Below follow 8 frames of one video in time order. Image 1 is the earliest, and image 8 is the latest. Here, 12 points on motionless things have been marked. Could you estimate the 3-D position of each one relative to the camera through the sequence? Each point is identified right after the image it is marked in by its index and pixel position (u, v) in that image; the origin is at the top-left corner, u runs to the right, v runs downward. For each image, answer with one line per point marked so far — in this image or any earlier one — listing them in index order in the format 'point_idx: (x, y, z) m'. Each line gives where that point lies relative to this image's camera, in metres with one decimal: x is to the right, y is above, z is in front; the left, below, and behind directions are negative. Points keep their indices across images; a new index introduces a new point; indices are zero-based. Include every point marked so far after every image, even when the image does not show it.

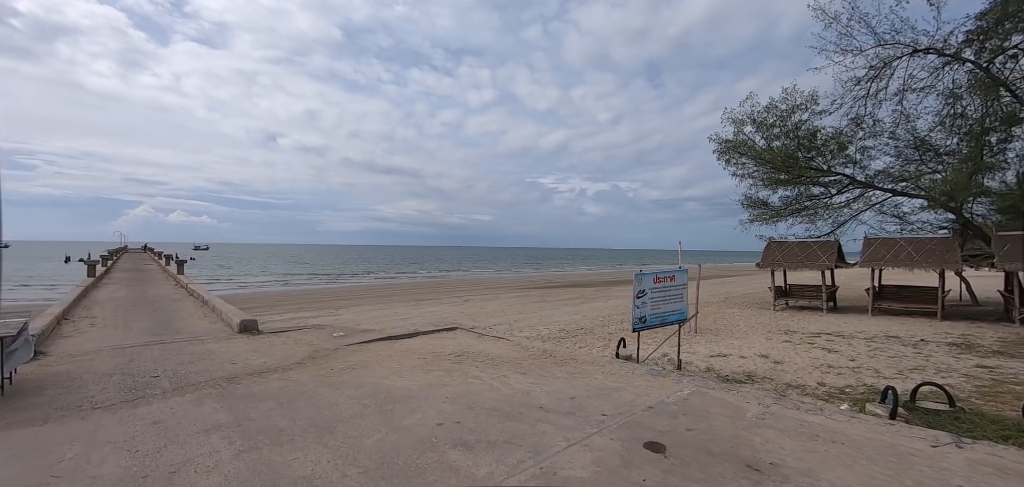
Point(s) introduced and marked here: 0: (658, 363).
0: (+2.2, -1.8, +6.2) m
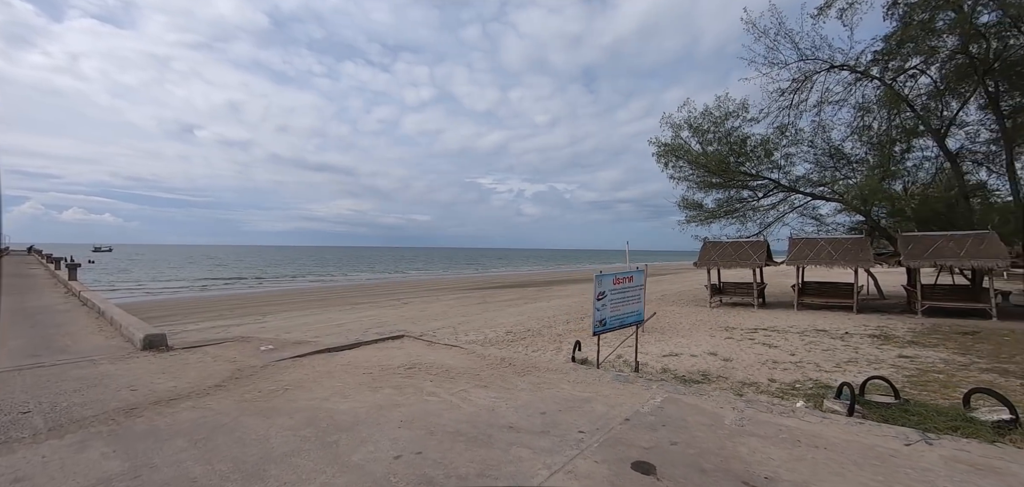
0: (+1.5, -1.8, +6.1) m
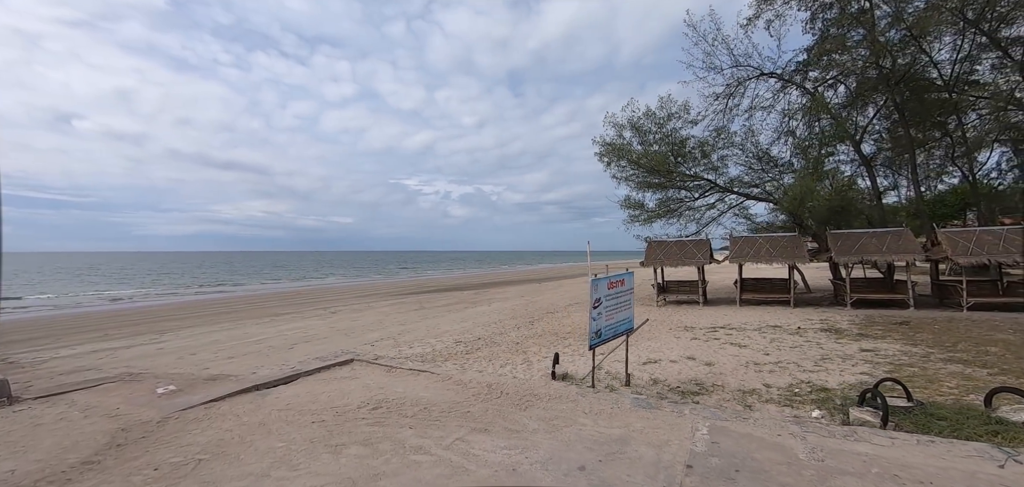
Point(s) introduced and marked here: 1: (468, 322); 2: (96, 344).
0: (+1.3, -1.8, +5.4) m
1: (-1.5, -2.6, +14.2) m
2: (-11.4, -2.7, +11.5) m
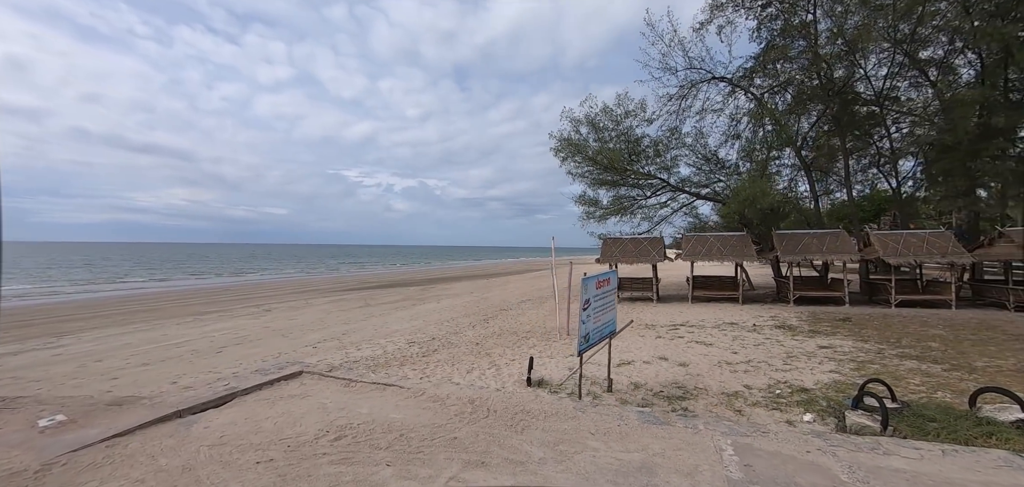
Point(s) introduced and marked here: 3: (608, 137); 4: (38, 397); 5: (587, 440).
0: (+1.0, -1.7, +5.0) m
1: (-2.9, -2.4, +13.4) m
2: (-12.4, -2.4, +9.5) m
3: (+3.9, +4.2, +16.7) m
4: (-5.3, -1.7, +4.6) m
5: (+0.5, -1.4, +2.9) m
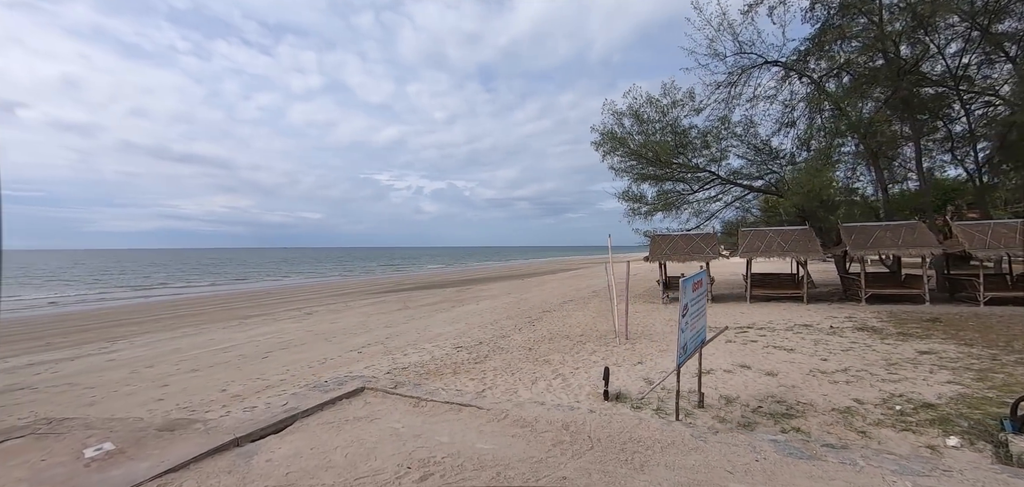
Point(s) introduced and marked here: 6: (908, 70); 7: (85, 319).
0: (+1.8, -1.7, +4.5) m
1: (-1.5, -2.4, +13.0) m
2: (-11.2, -2.6, +9.7) m
3: (+5.3, +4.4, +16.0) m
4: (-4.5, -1.8, +4.5) m
5: (+1.2, -1.3, +2.4) m
6: (+12.4, +5.5, +13.1) m
7: (-14.9, -2.7, +14.7) m
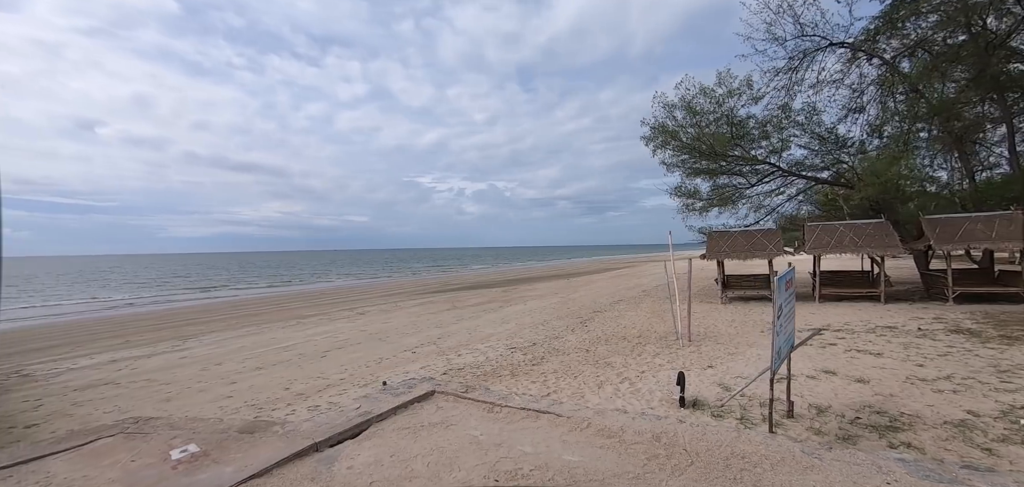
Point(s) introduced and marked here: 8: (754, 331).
0: (+2.5, -1.7, +4.1) m
1: (0.0, -2.4, +12.9) m
2: (-10.0, -2.7, +10.6) m
3: (+7.0, +4.5, +15.2) m
4: (-3.7, -1.9, +4.7) m
5: (+1.7, -1.3, +2.1) m
6: (+13.8, +5.7, +11.8) m
7: (-13.1, -2.8, +15.8) m
8: (+5.9, -1.9, +10.4) m
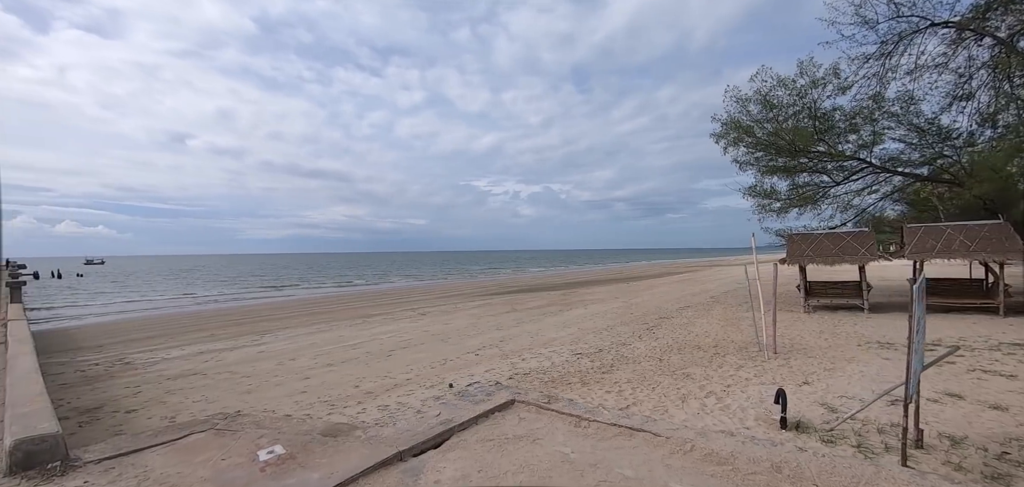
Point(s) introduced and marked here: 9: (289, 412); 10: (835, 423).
0: (+3.2, -1.7, +3.5) m
1: (+1.8, -2.5, +12.6) m
2: (-8.3, -2.7, +11.5) m
3: (+9.1, +4.3, +14.0) m
4: (-2.9, -1.9, +4.8) m
5: (+2.2, -1.3, +1.6) m
6: (+15.4, +5.6, +9.7) m
7: (-10.8, -2.9, +17.1) m
8: (+7.4, -1.9, +9.3) m
9: (-2.8, -2.1, +5.2) m
10: (+3.3, -1.7, +4.5) m
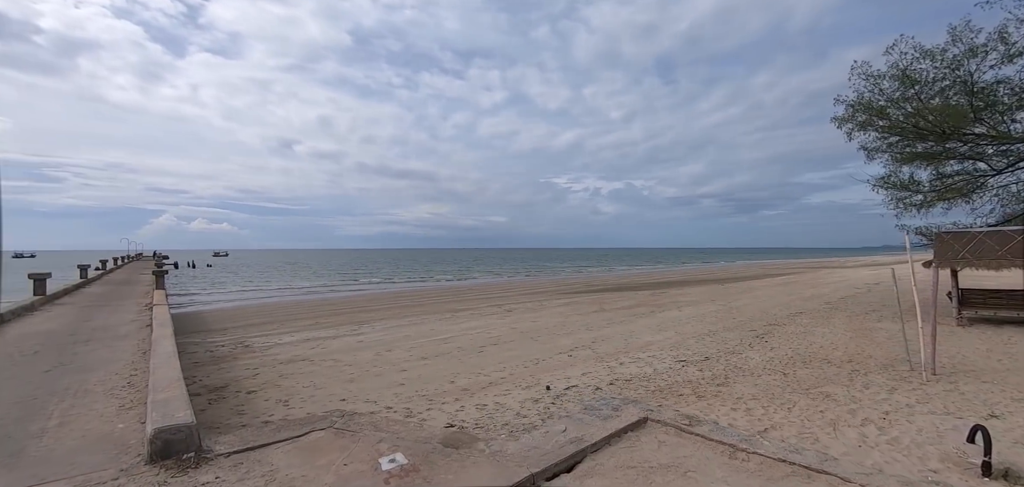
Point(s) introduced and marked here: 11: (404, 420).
0: (+4.1, -1.6, +2.4) m
1: (+4.3, -2.4, +11.6) m
2: (-5.9, -2.6, +12.3) m
3: (+11.8, +4.4, +11.7) m
4: (-1.7, -1.8, +4.8) m
5: (+2.8, -1.3, +0.7) m
6: (+17.3, +5.5, +6.3) m
7: (-7.3, -2.7, +18.3) m
8: (+9.2, -1.9, +7.4) m
9: (-1.5, -2.0, +5.2) m
10: (+4.4, -1.7, +3.4) m
11: (-1.2, -1.7, +4.5) m
